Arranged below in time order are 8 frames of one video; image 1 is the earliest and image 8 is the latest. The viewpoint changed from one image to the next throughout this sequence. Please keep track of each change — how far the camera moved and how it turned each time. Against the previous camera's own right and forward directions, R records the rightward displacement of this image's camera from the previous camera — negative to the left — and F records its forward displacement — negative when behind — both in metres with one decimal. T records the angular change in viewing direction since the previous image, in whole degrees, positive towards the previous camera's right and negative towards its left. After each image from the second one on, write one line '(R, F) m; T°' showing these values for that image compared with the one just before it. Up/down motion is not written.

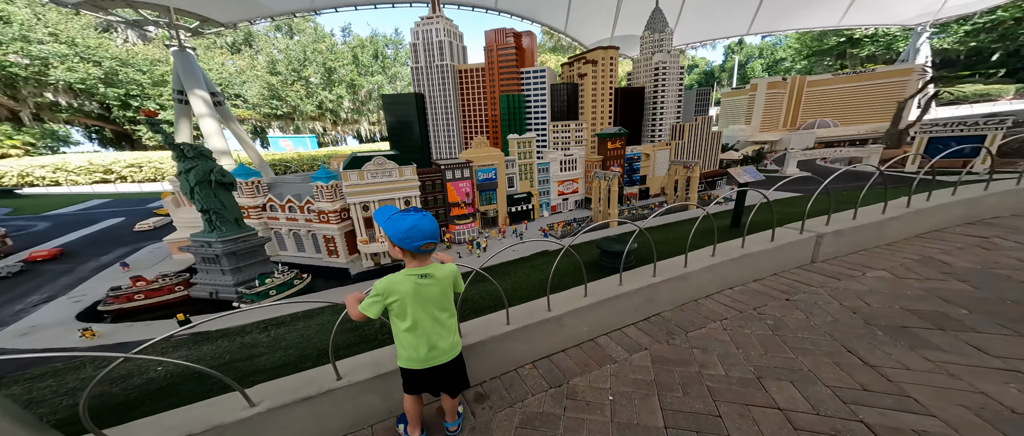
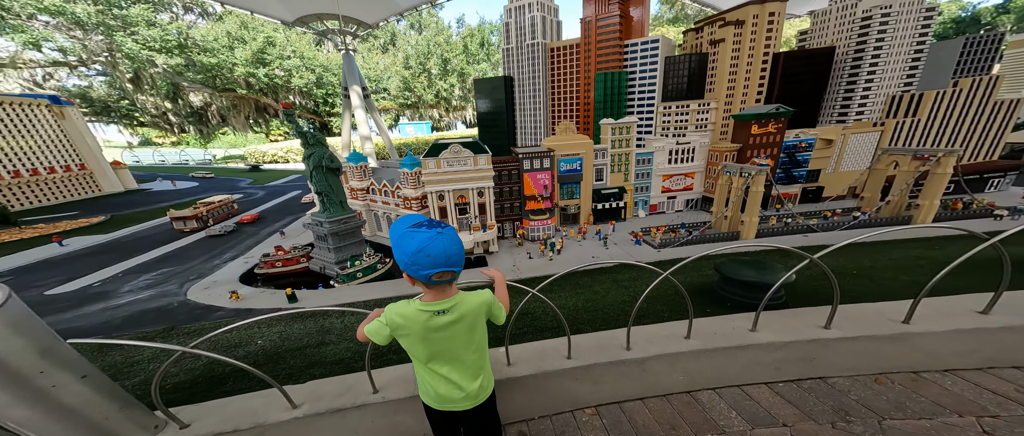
(+0.5, +1.6) m; -18°
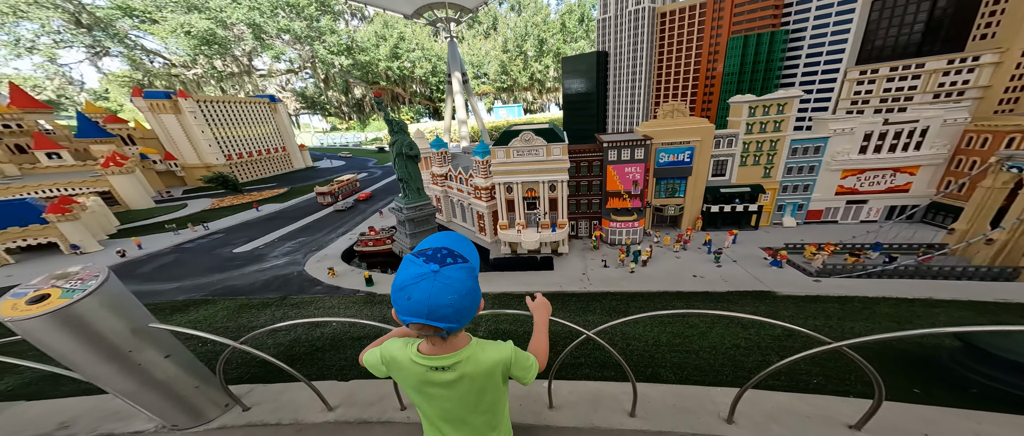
(+0.5, +1.3) m; -17°
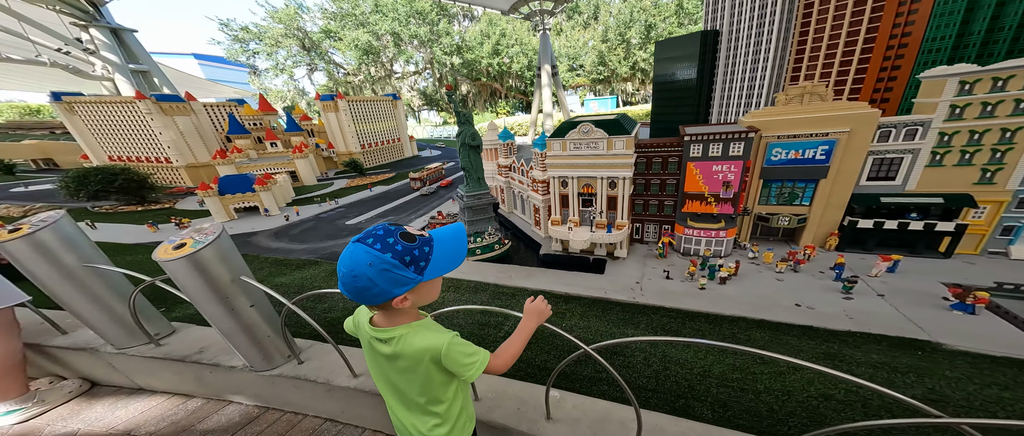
(+1.2, +0.4) m; -16°
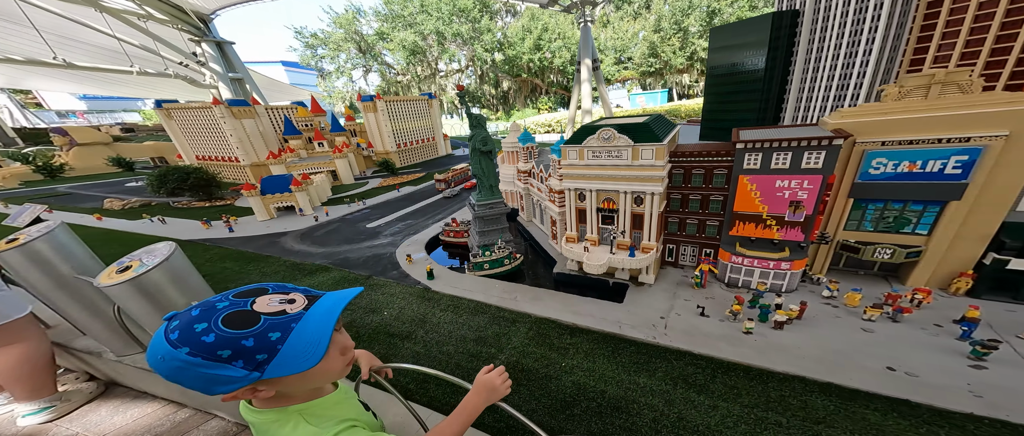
(+1.0, +1.0) m; -8°
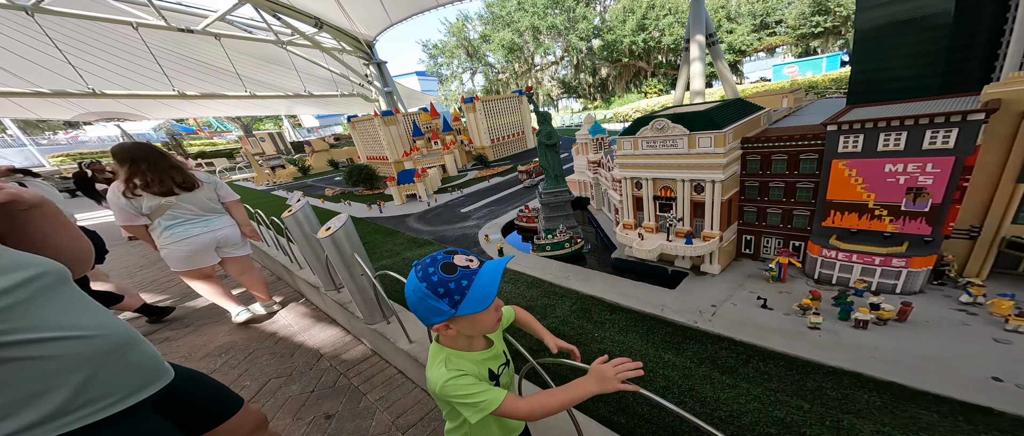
(+1.4, -1.0) m; -18°
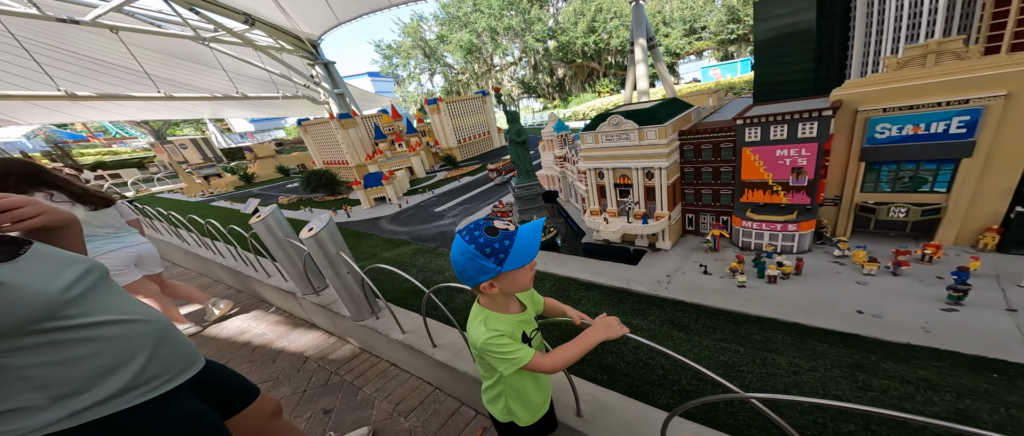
(-0.4, -0.6) m; +6°
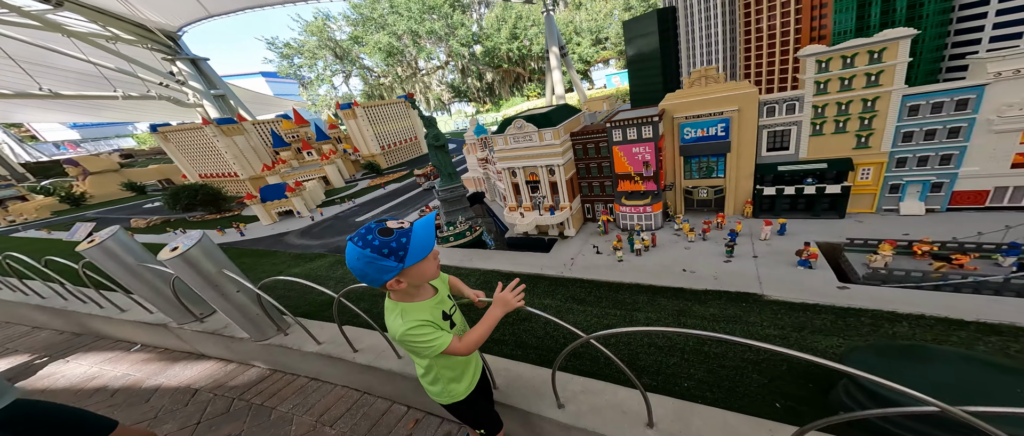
(+0.7, -0.8) m; +10°
